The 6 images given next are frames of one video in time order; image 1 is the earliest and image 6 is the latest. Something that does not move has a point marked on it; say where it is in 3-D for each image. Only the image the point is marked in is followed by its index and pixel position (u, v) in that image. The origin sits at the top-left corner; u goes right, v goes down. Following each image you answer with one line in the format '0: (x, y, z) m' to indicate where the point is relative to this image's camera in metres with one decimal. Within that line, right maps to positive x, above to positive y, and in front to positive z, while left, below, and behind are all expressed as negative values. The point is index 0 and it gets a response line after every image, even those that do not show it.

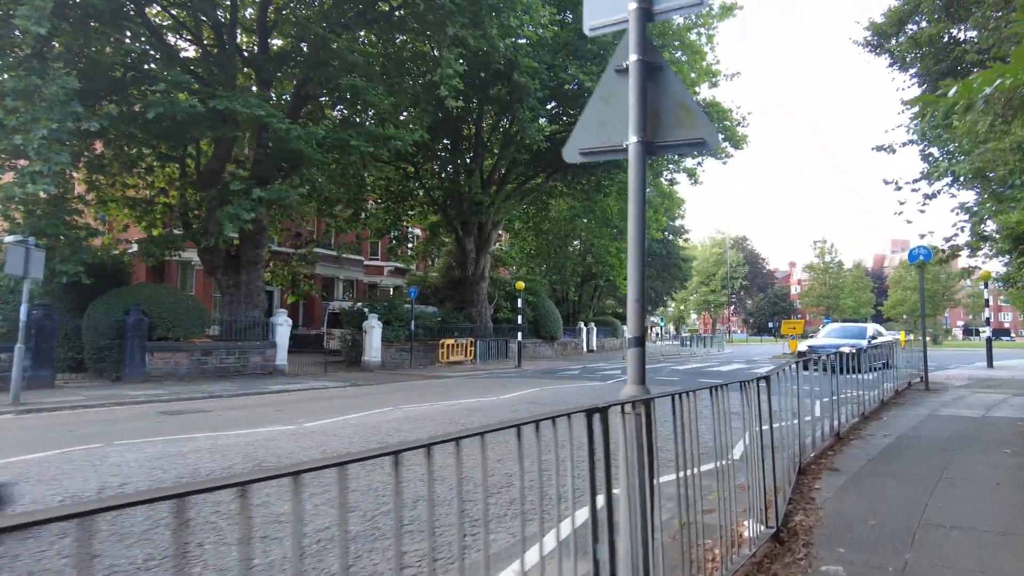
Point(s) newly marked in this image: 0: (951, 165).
0: (+6.7, +1.9, +10.2) m
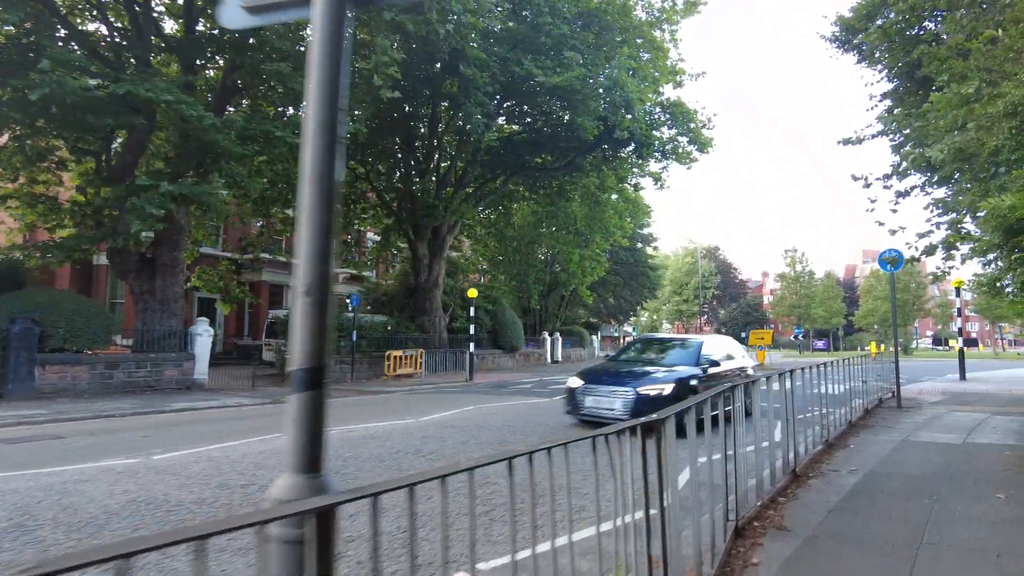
0: (+5.5, +1.8, +9.0) m
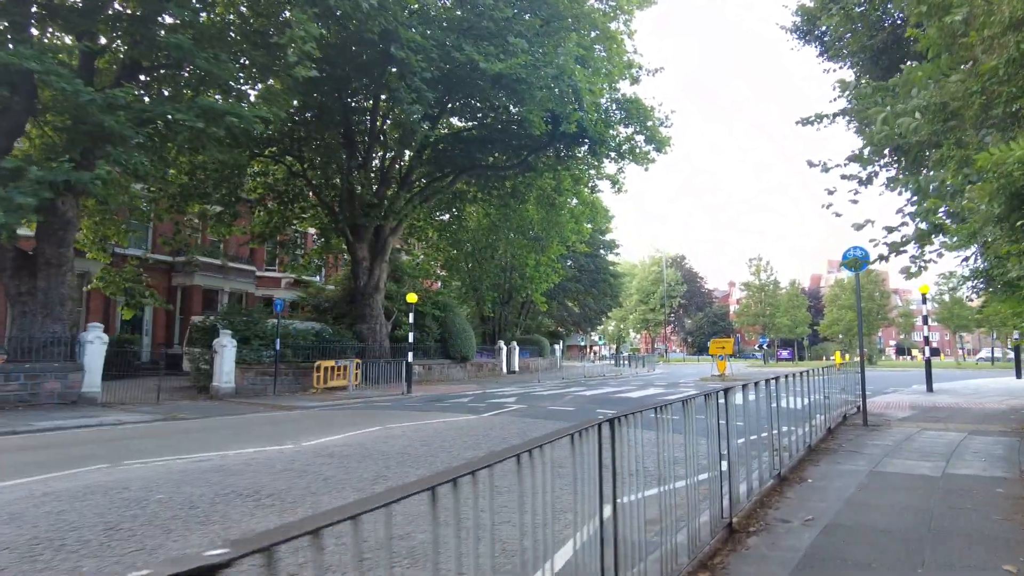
0: (+4.3, +1.8, +7.6) m
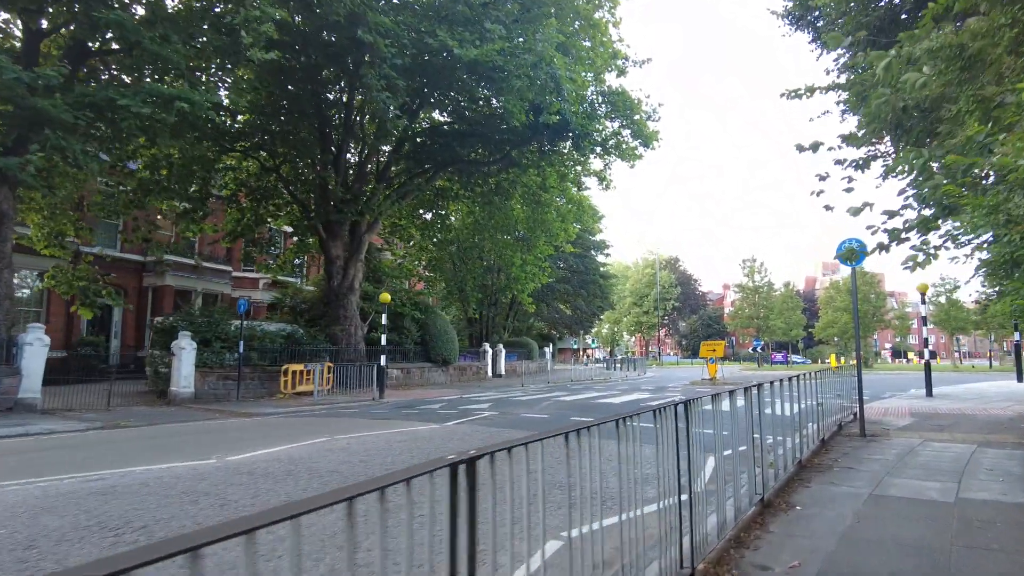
0: (+3.8, +1.9, +6.7) m
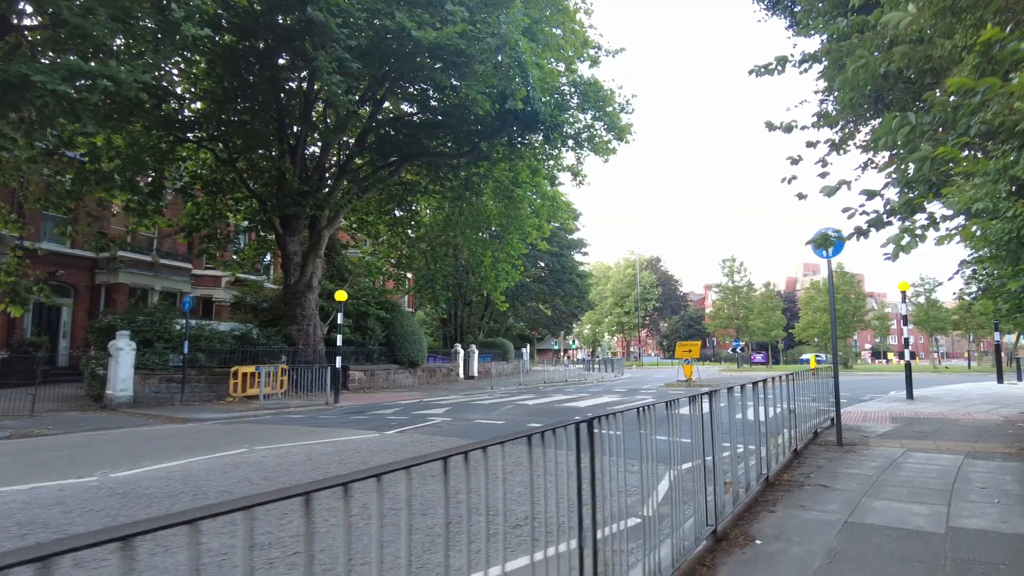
0: (+3.1, +2.0, +5.8) m
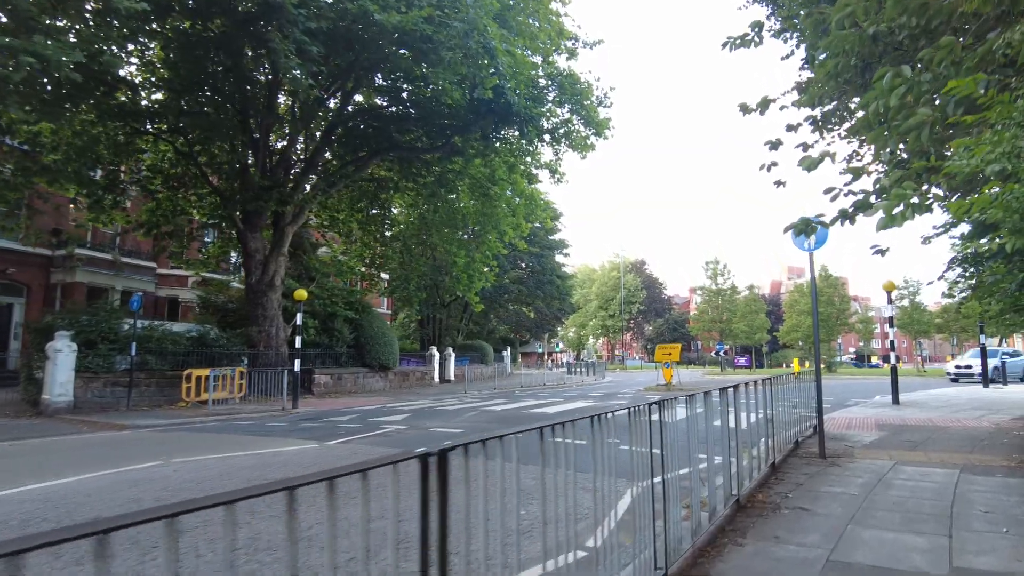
0: (+2.6, +2.0, +5.0) m
